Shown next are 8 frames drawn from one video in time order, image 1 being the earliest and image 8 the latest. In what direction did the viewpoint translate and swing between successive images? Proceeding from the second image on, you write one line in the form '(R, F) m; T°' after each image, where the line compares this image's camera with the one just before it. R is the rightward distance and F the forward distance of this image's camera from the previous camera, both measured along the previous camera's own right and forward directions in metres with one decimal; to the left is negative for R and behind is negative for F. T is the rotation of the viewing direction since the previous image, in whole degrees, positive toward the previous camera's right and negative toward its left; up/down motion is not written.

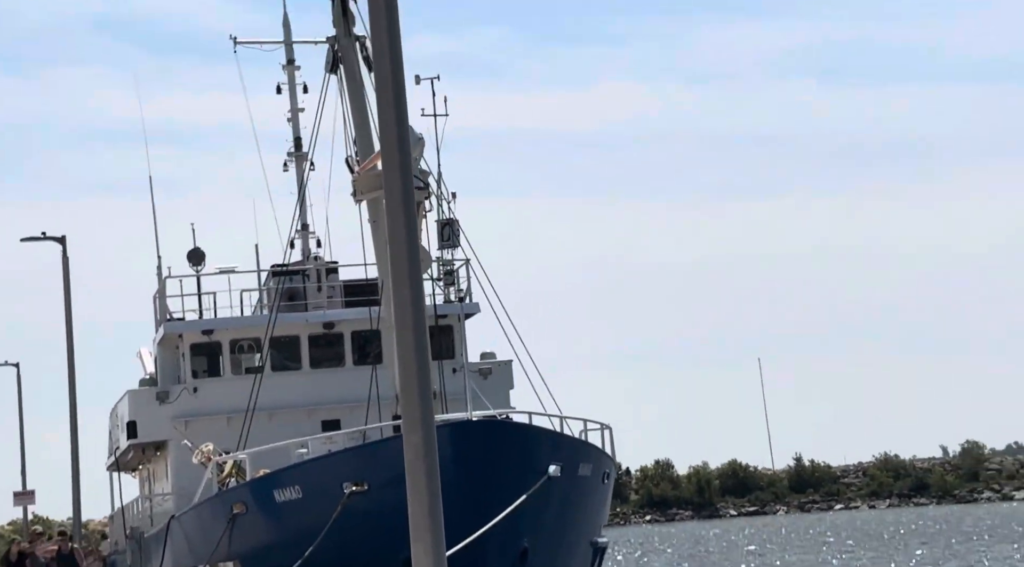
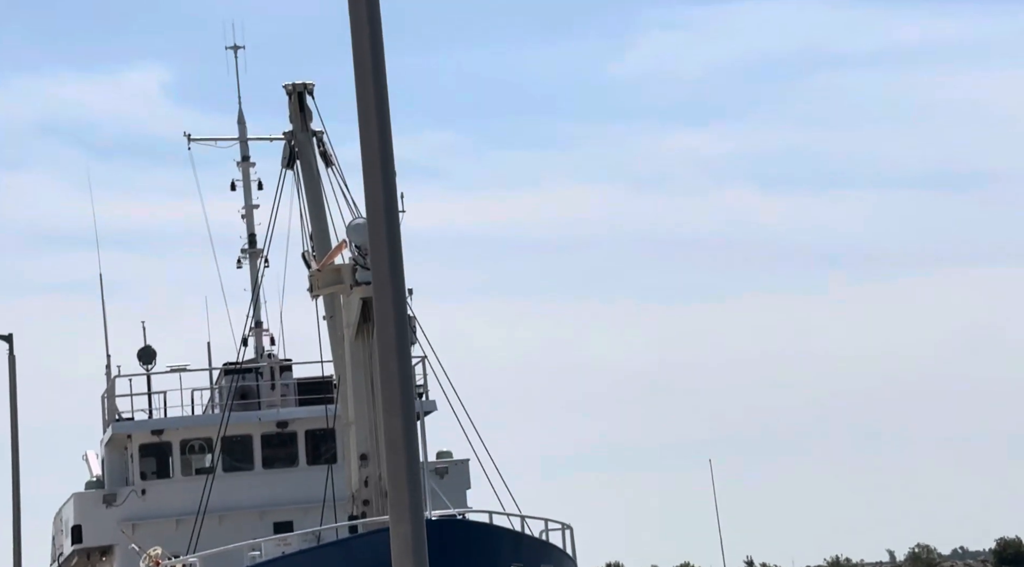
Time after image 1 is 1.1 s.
(-0.1, +0.8) m; +1°
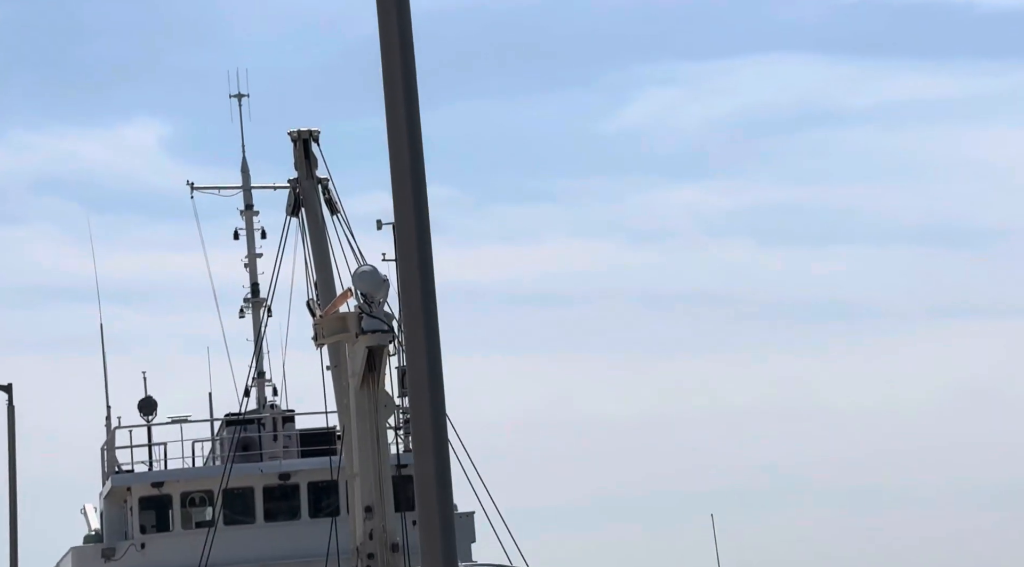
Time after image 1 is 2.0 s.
(+4.1, +1.2) m; -6°
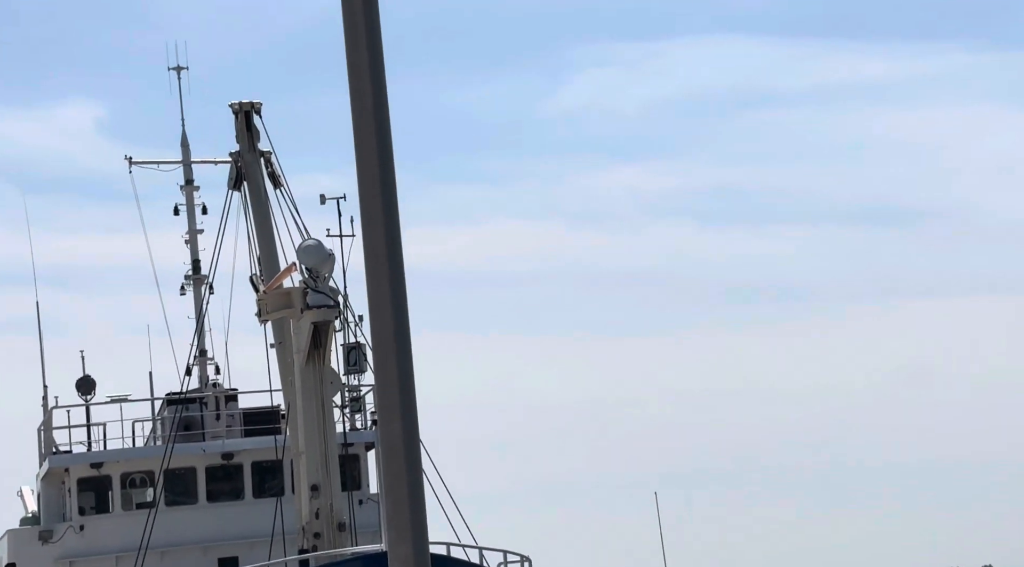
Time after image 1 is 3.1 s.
(-0.2, +0.7) m; +2°
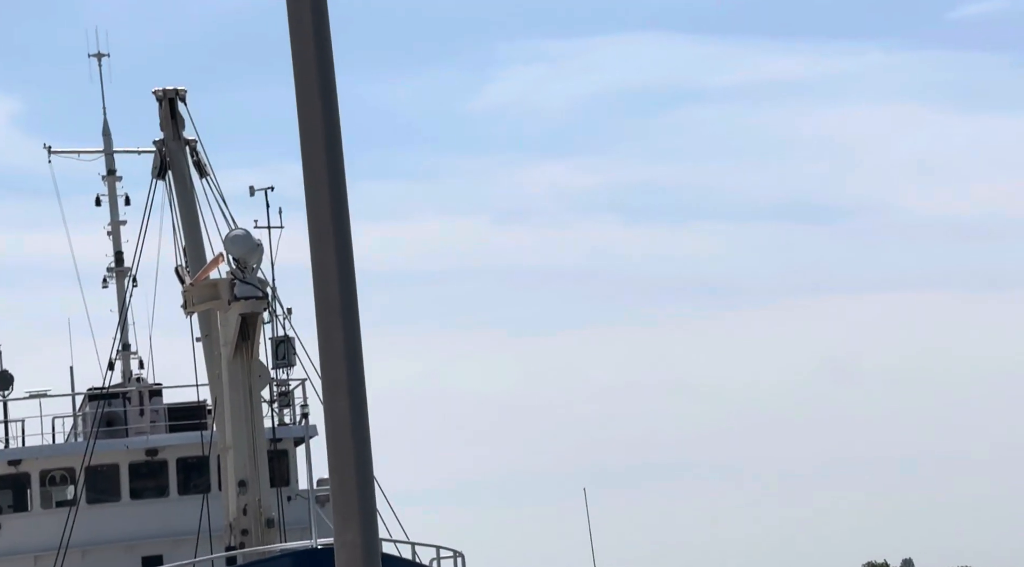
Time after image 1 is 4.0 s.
(-0.2, +0.7) m; +2°
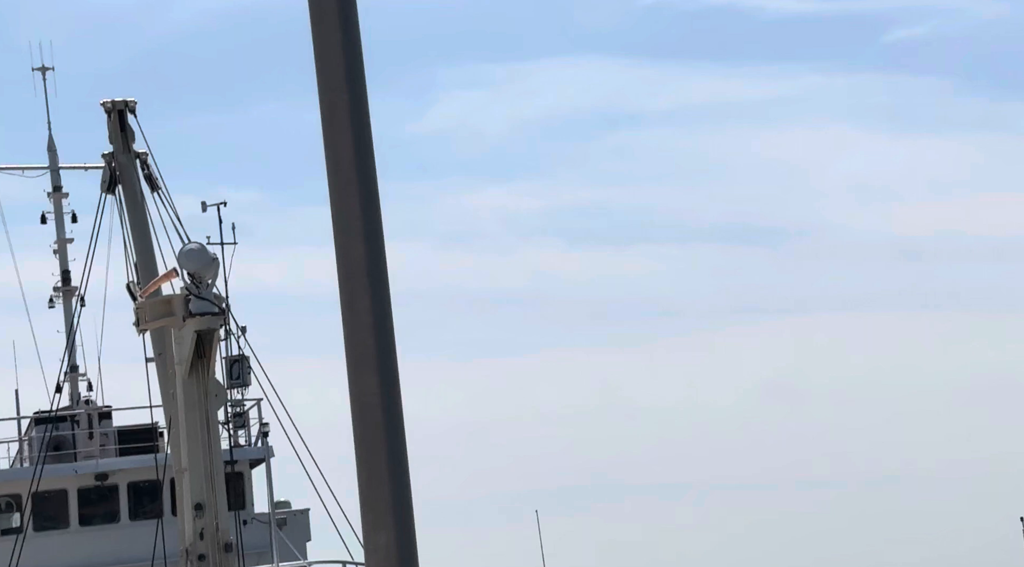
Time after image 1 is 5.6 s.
(-0.5, +1.0) m; +2°
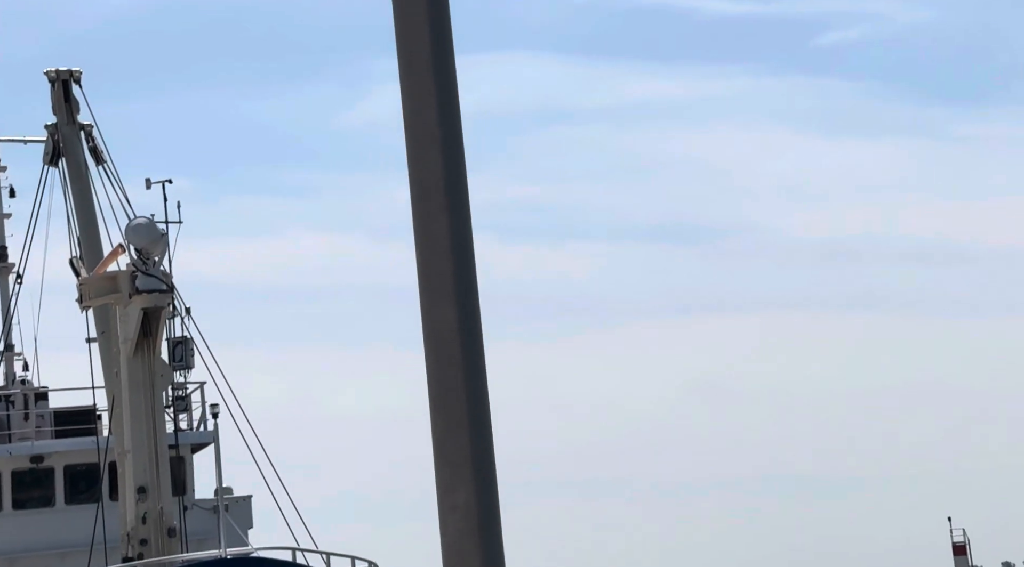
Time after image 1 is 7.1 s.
(-0.6, +0.9) m; +2°
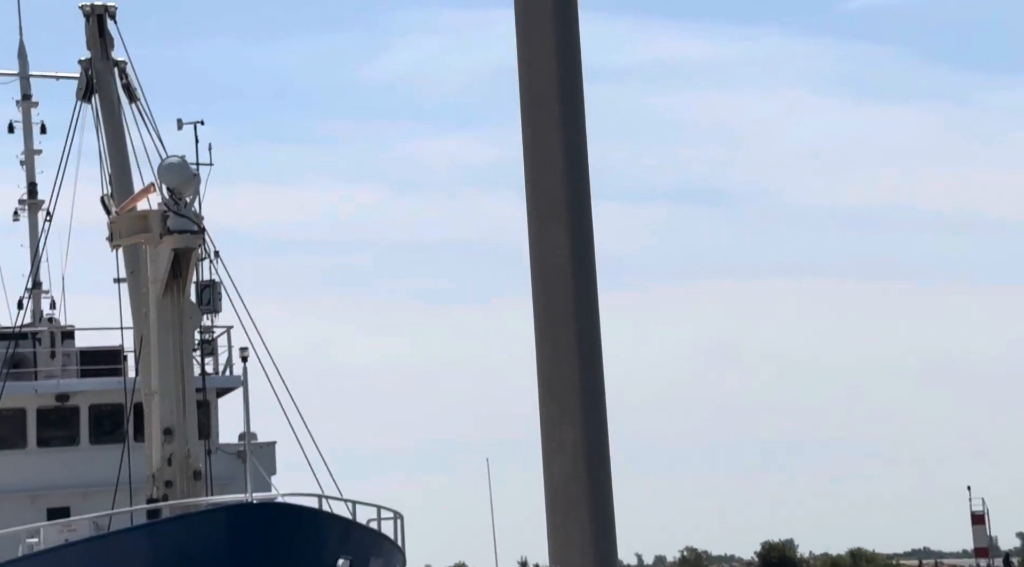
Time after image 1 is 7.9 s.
(-0.2, +0.3) m; 0°
